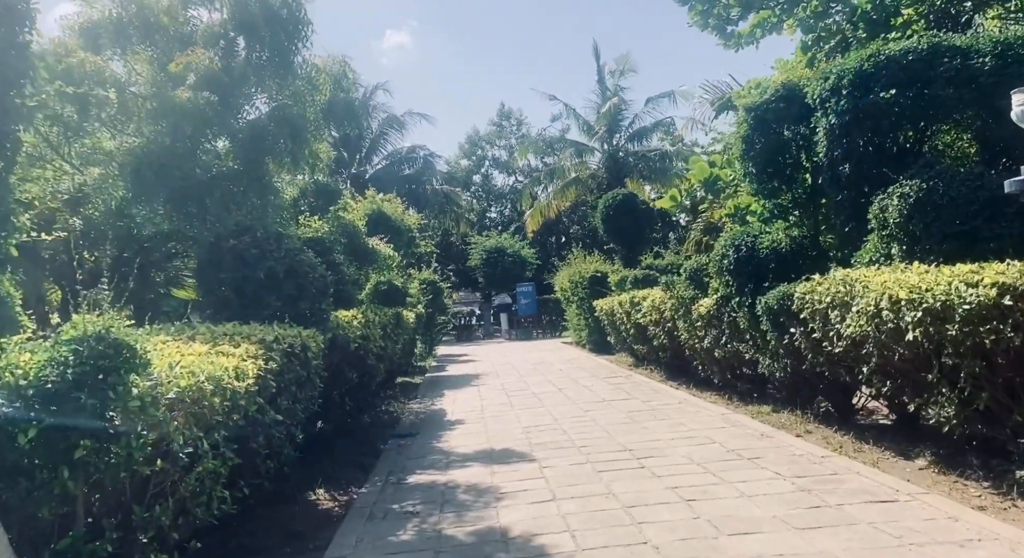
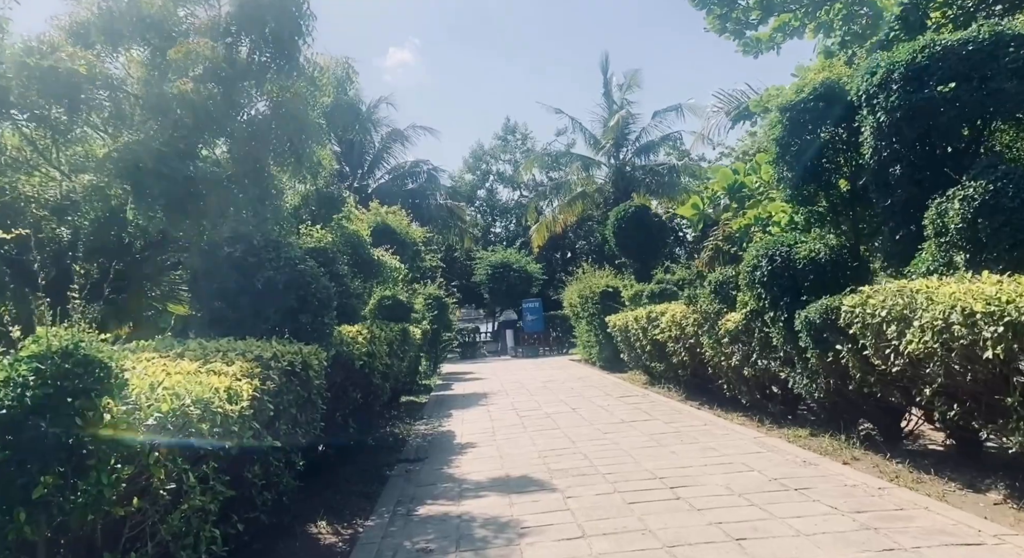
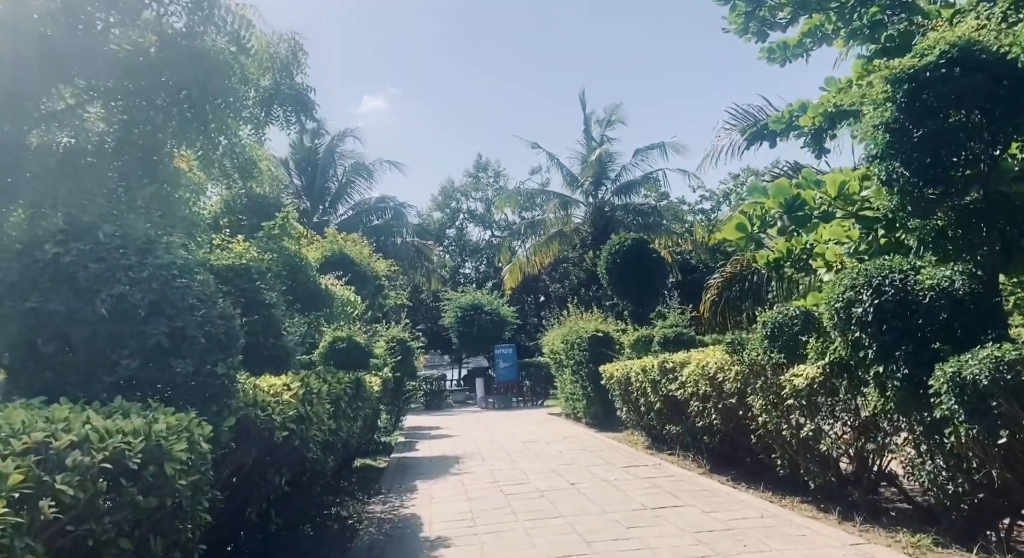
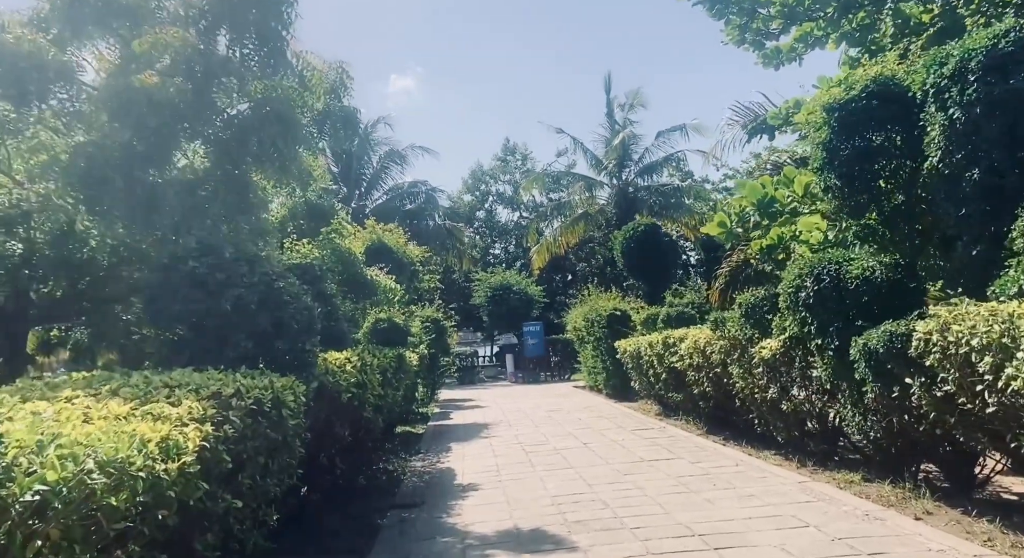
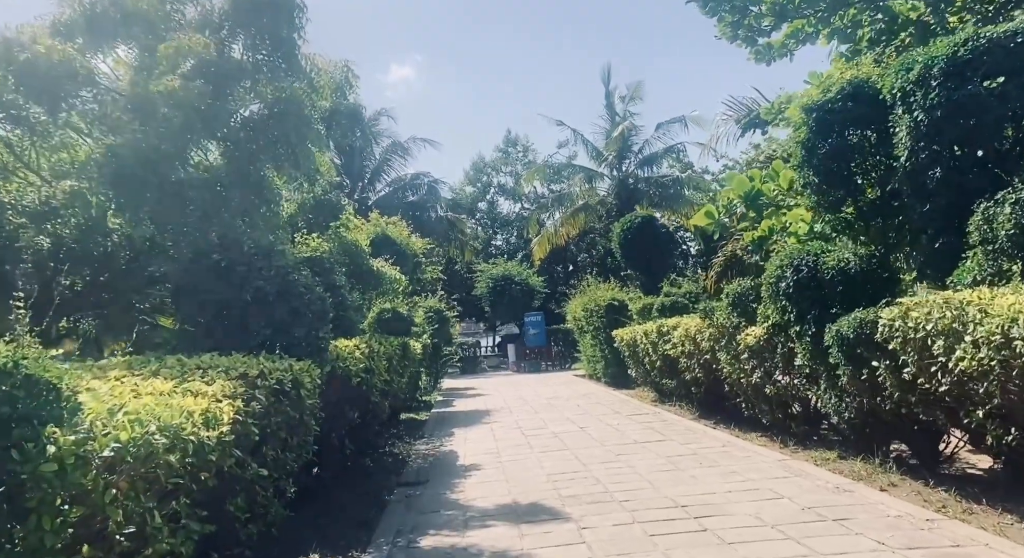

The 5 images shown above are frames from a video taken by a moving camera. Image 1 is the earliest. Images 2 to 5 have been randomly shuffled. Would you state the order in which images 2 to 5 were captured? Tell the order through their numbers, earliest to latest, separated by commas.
2, 5, 4, 3
